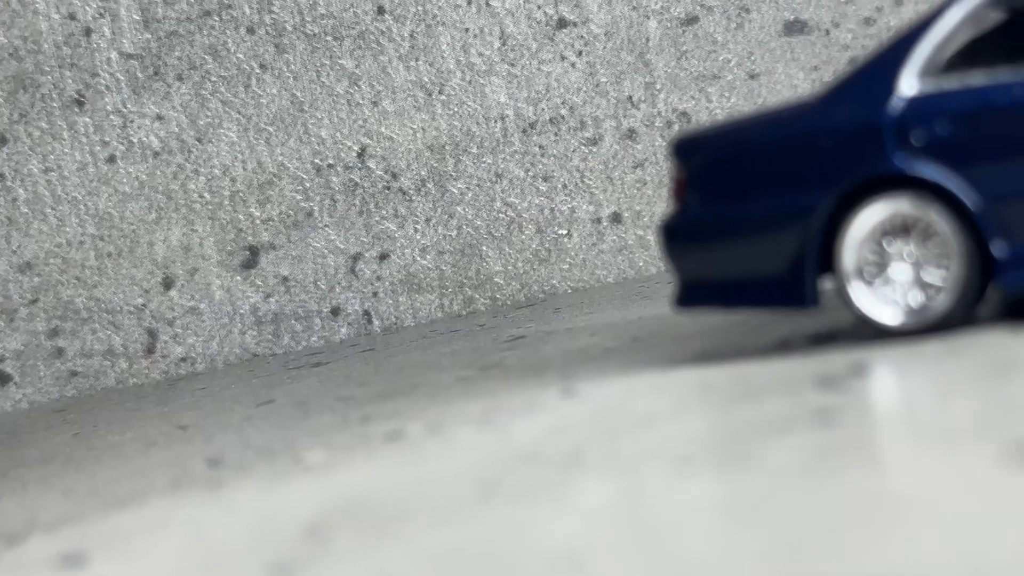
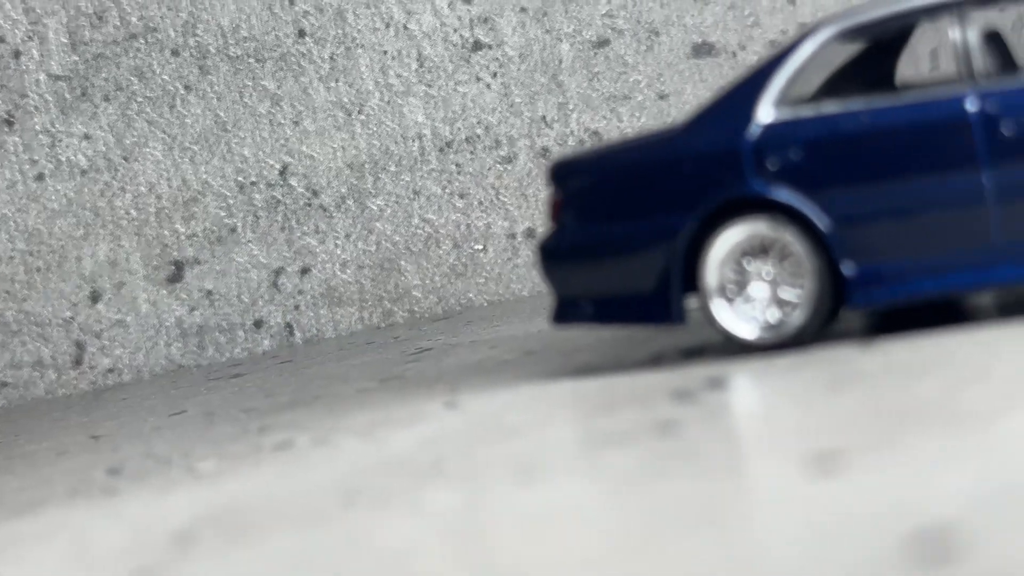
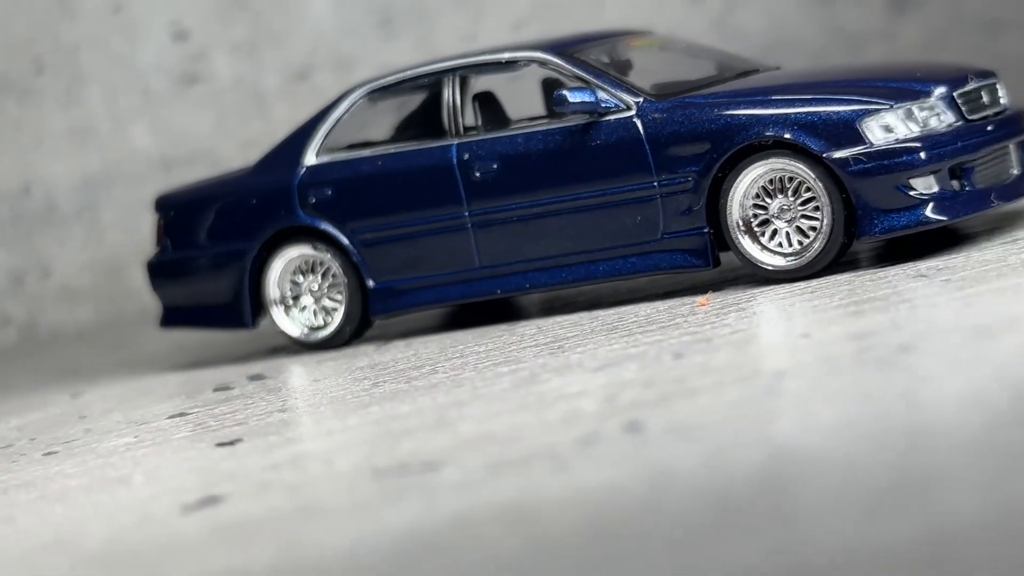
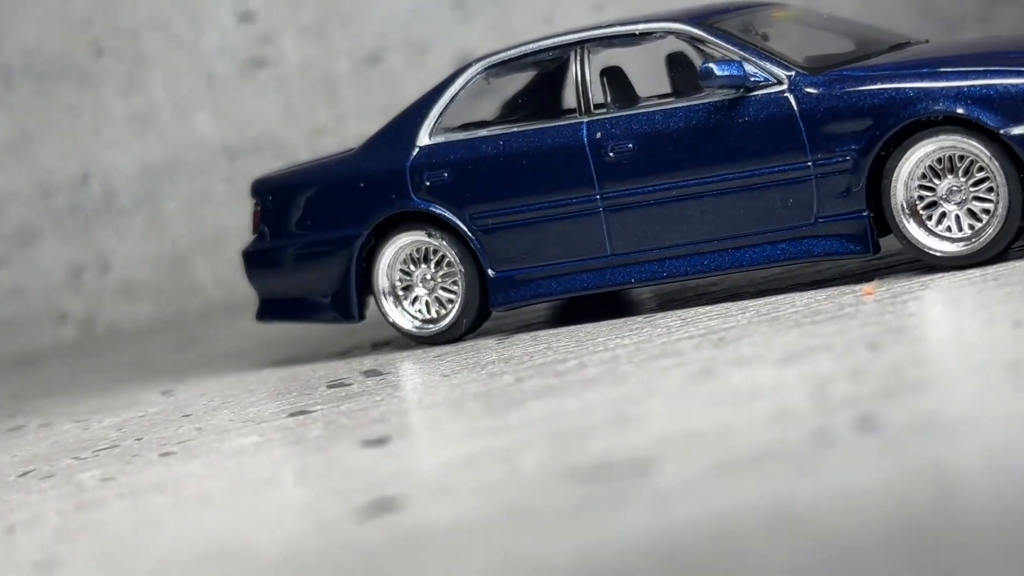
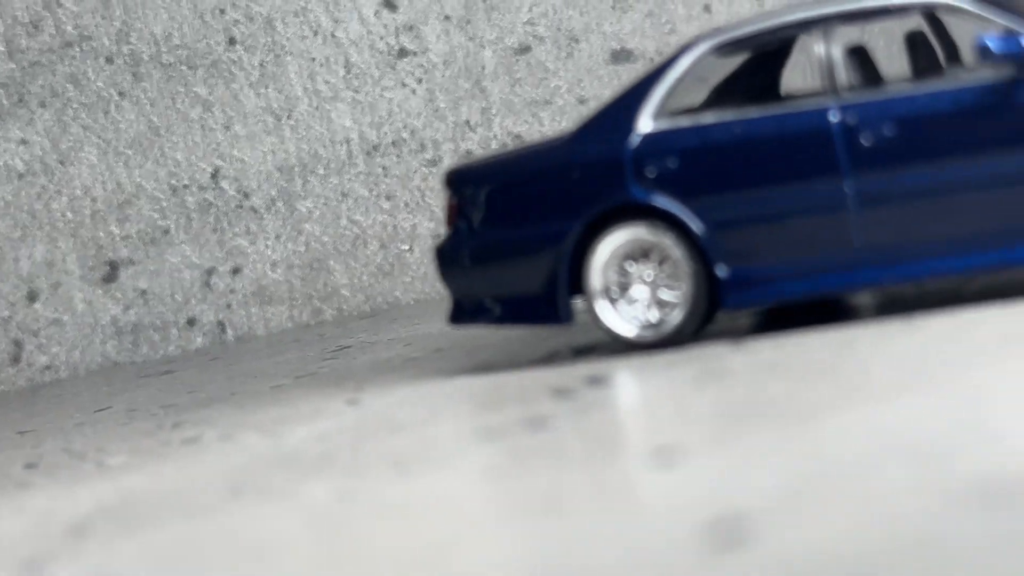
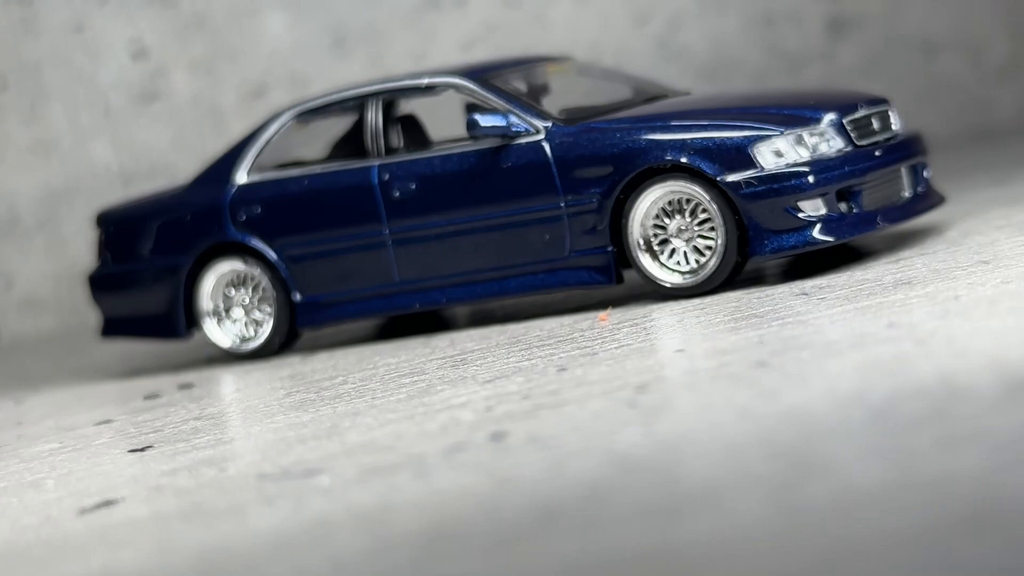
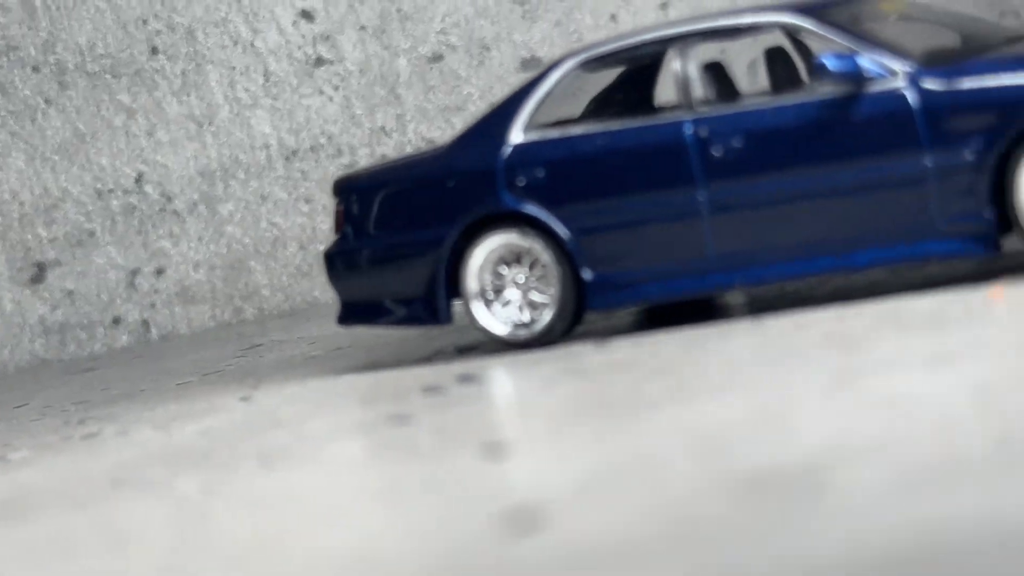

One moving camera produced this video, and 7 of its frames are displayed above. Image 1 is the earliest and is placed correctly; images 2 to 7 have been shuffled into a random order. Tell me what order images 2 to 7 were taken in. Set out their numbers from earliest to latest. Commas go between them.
2, 5, 7, 4, 3, 6
